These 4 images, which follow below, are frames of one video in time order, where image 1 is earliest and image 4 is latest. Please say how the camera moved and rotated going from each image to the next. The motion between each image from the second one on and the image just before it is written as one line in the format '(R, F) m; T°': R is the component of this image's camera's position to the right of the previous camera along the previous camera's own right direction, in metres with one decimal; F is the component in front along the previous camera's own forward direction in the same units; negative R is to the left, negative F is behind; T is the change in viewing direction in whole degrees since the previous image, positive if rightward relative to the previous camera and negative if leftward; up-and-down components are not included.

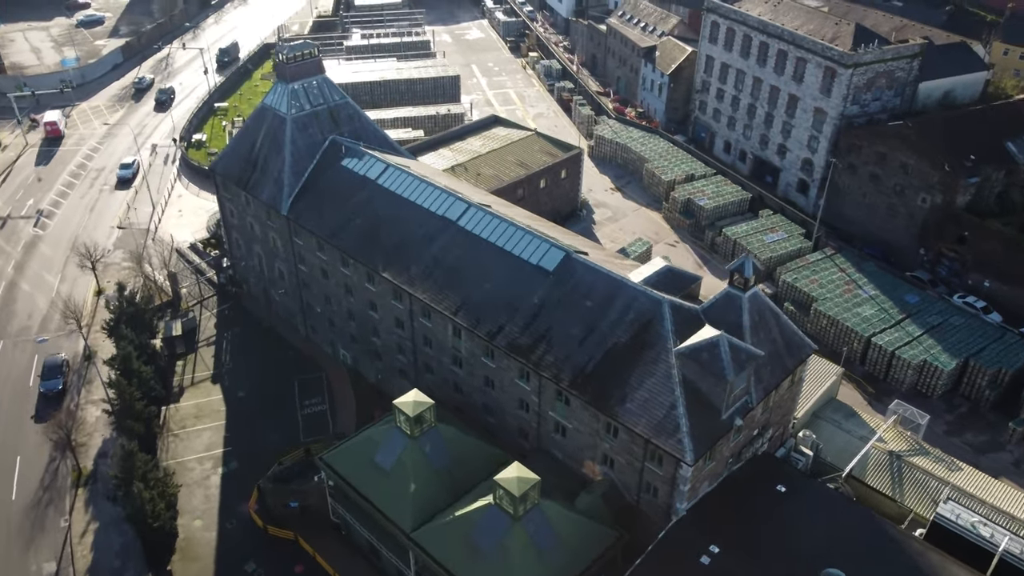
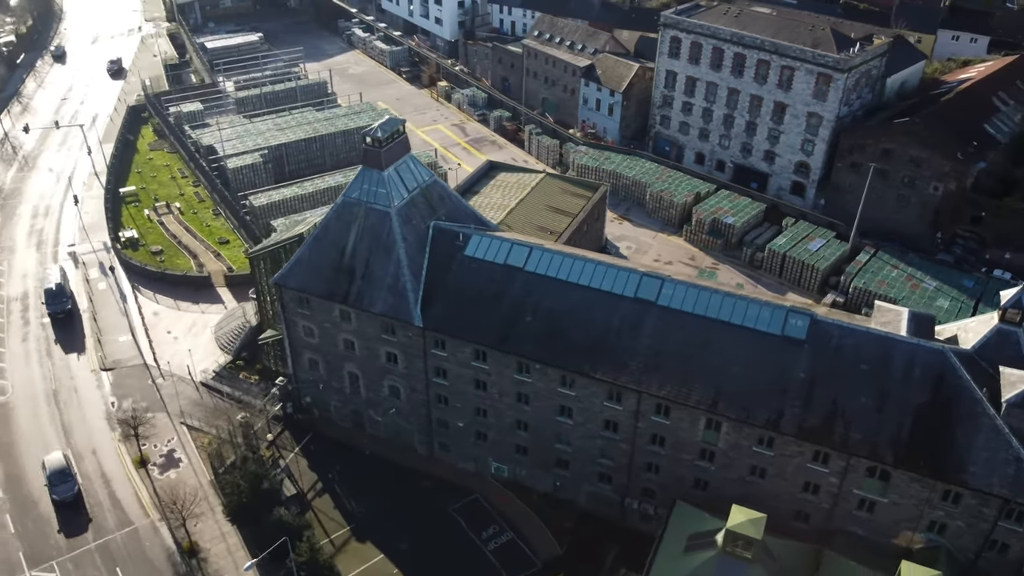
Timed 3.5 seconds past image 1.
(-23.5, +9.1) m; +17°
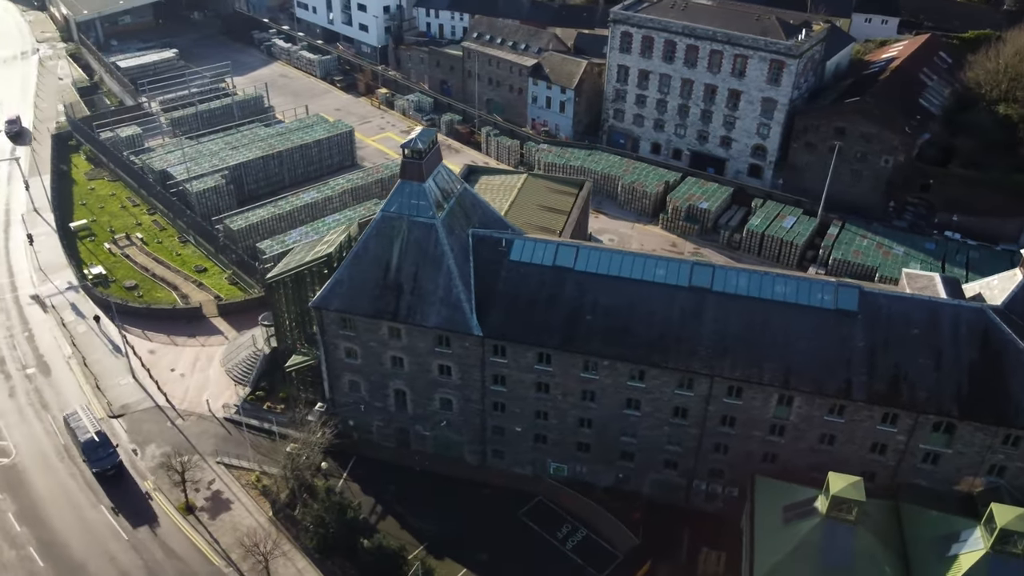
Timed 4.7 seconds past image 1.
(-9.9, +0.5) m; +8°
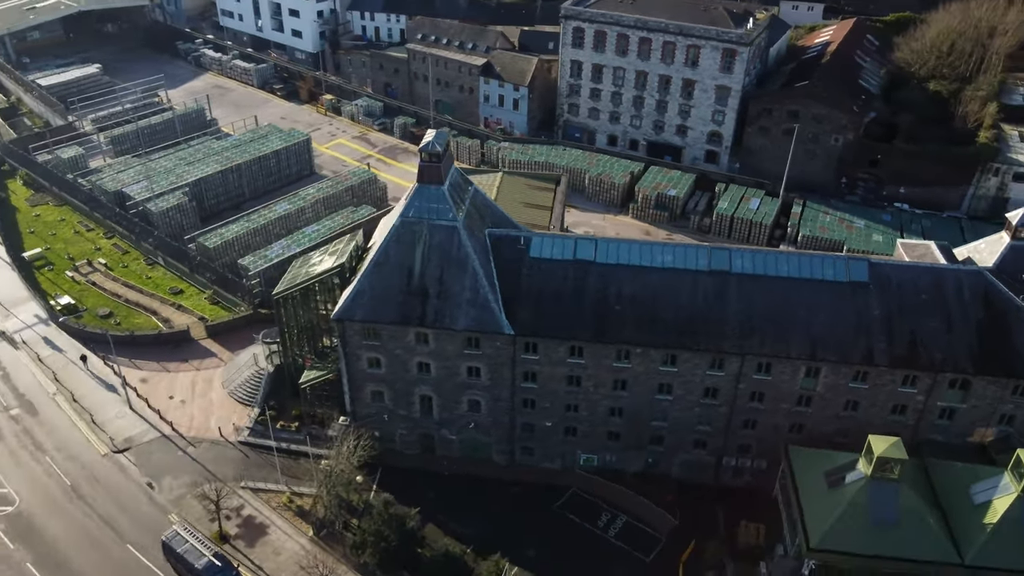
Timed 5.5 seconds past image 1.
(-6.9, +0.1) m; +6°
